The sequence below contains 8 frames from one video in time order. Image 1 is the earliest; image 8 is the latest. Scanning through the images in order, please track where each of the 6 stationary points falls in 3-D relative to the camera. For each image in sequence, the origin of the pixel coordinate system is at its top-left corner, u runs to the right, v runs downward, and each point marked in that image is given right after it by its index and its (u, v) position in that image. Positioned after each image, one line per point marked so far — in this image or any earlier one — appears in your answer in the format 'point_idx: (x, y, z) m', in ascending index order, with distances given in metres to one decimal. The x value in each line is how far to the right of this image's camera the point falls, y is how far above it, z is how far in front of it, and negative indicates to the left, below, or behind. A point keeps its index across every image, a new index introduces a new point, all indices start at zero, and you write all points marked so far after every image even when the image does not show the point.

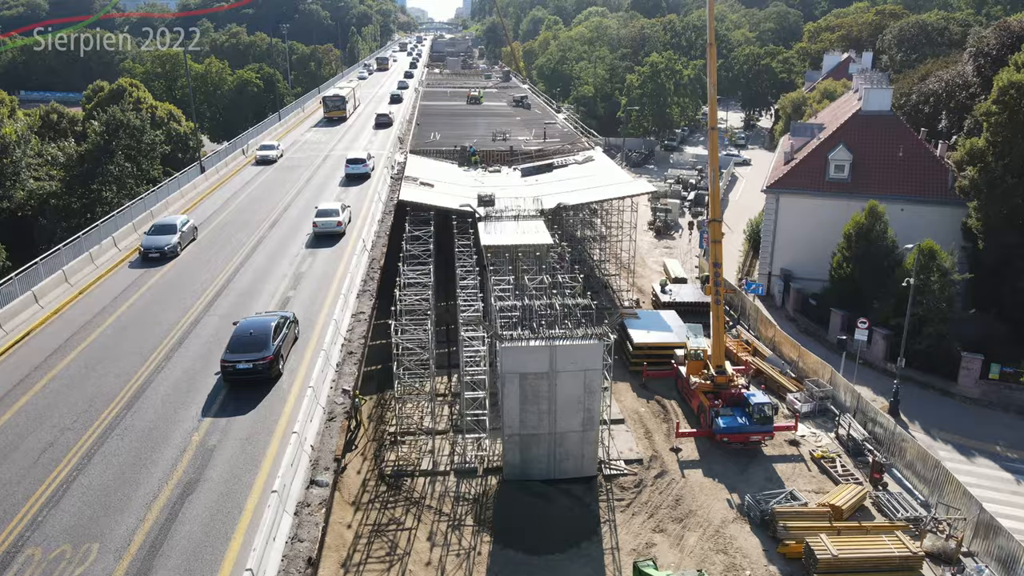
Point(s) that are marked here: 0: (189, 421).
0: (-6.8, -2.8, +15.8) m
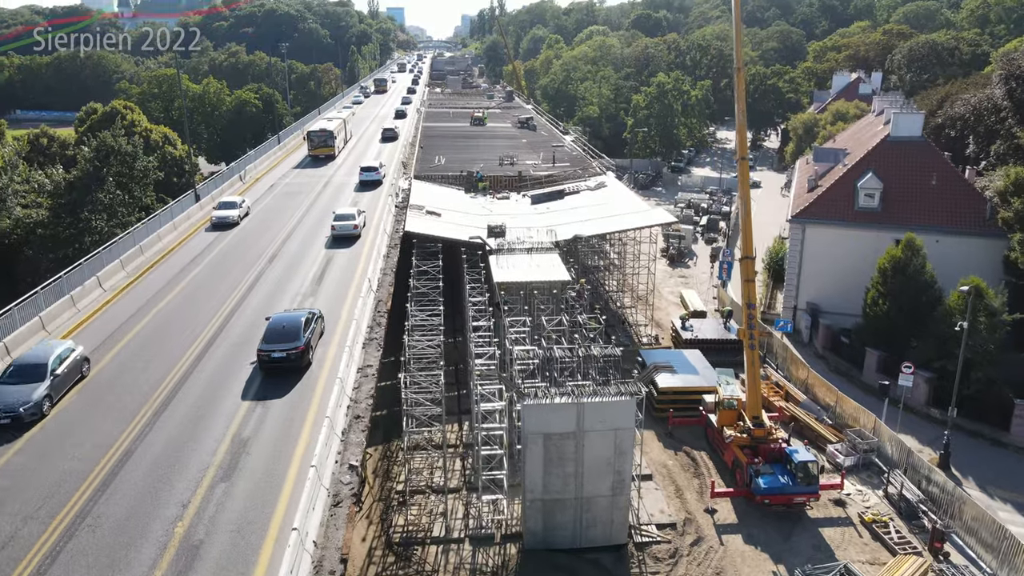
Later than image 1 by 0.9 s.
0: (-6.2, -4.0, +13.7) m
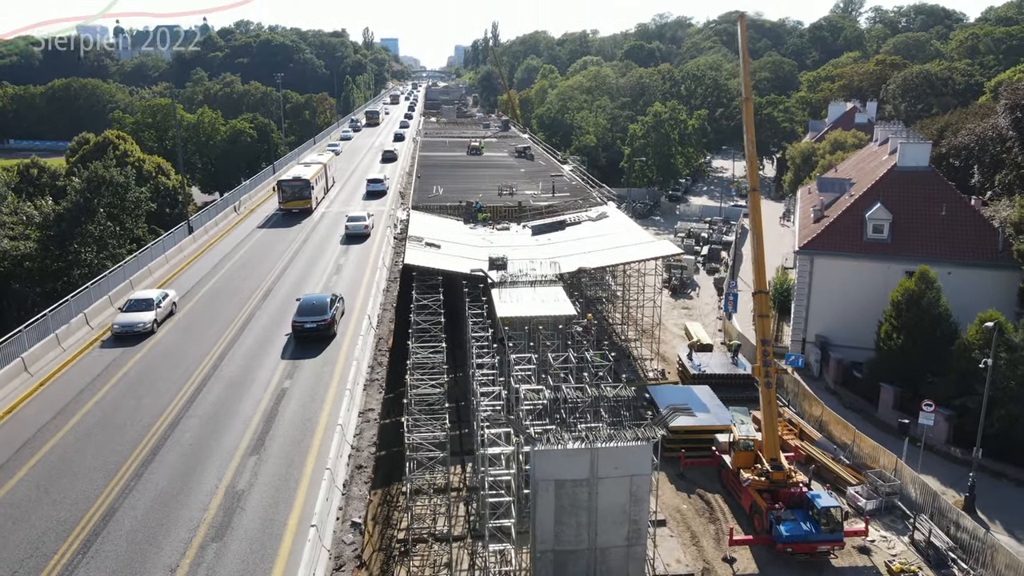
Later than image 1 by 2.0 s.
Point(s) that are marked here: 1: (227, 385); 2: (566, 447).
0: (-5.9, -4.8, +12.6) m
1: (-7.6, -2.6, +19.7) m
2: (+1.3, -3.8, +18.0) m
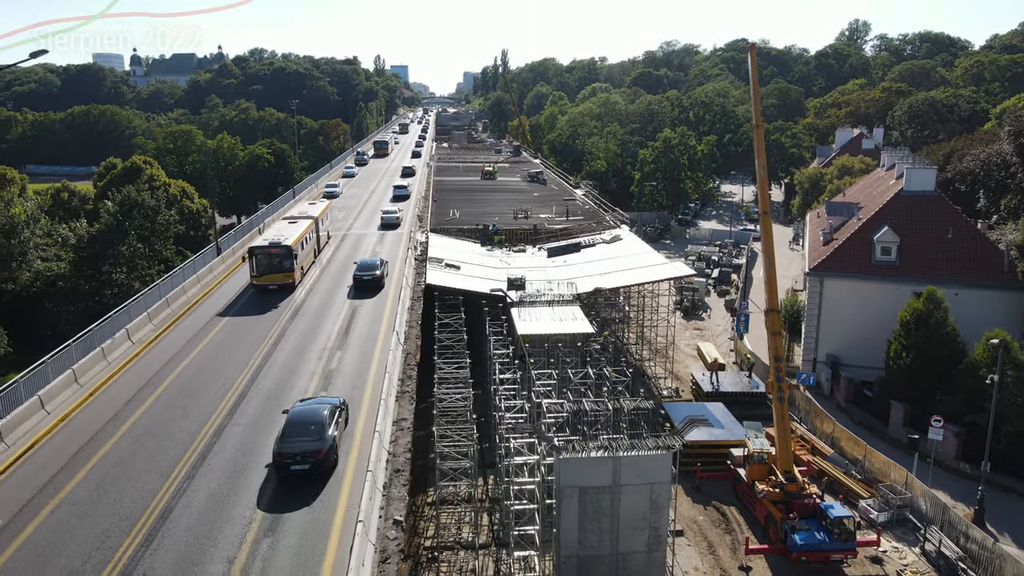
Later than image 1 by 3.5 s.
0: (-5.3, -5.0, +13.5) m
1: (-6.9, -3.0, +20.7) m
2: (+2.0, -4.2, +18.9) m
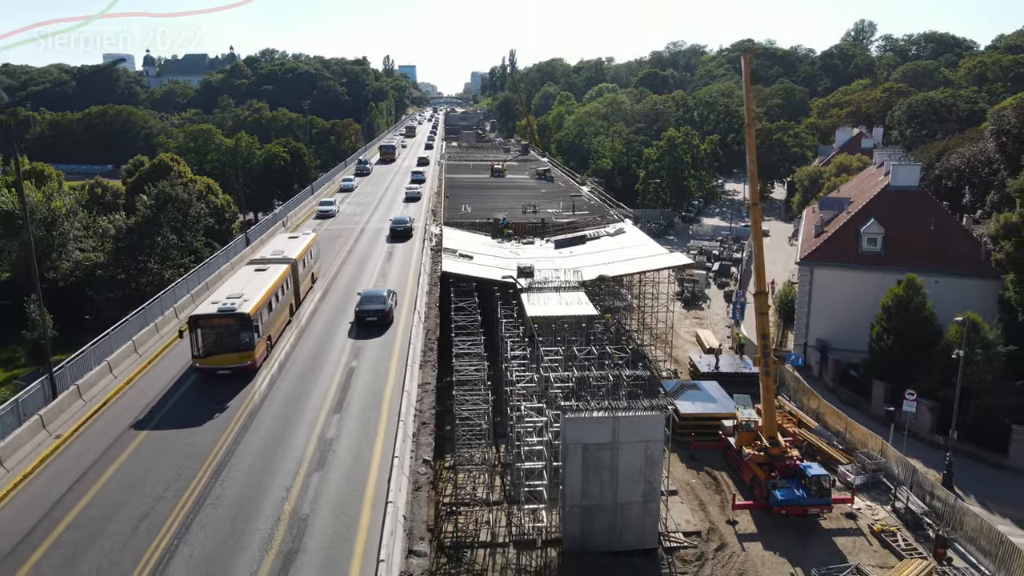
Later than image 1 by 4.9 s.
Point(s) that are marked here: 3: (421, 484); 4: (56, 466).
0: (-5.1, -4.4, +16.1) m
1: (-6.5, -2.4, +23.3) m
2: (+2.3, -3.6, +21.4) m
3: (-2.1, -4.4, +16.8) m
4: (-10.6, -4.2, +17.2) m
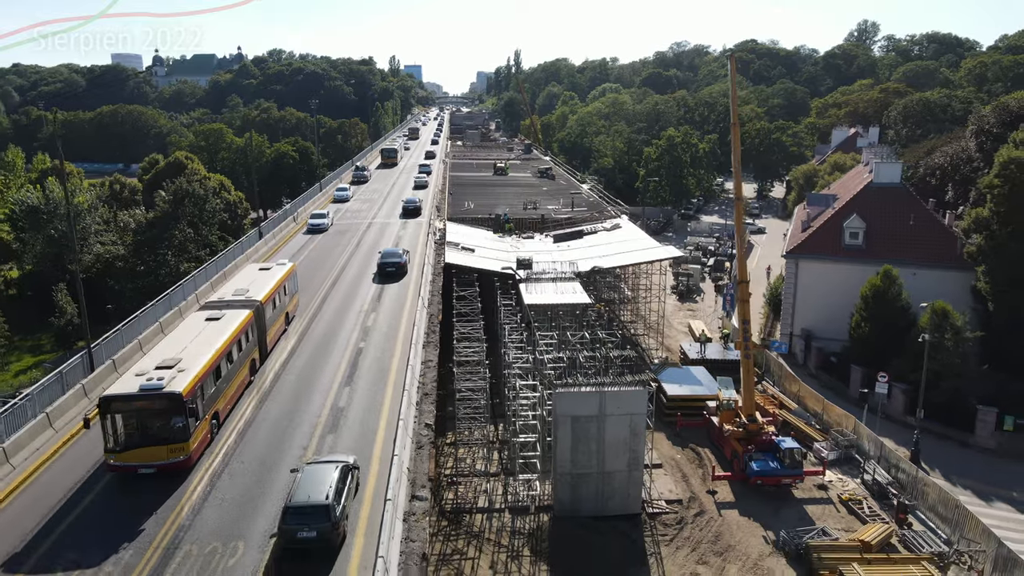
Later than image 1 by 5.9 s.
0: (-5.3, -3.9, +18.1) m
1: (-6.7, -2.0, +25.3) m
2: (+2.2, -3.2, +23.4) m
3: (-2.3, -4.0, +18.8) m
4: (-10.8, -3.7, +19.2) m
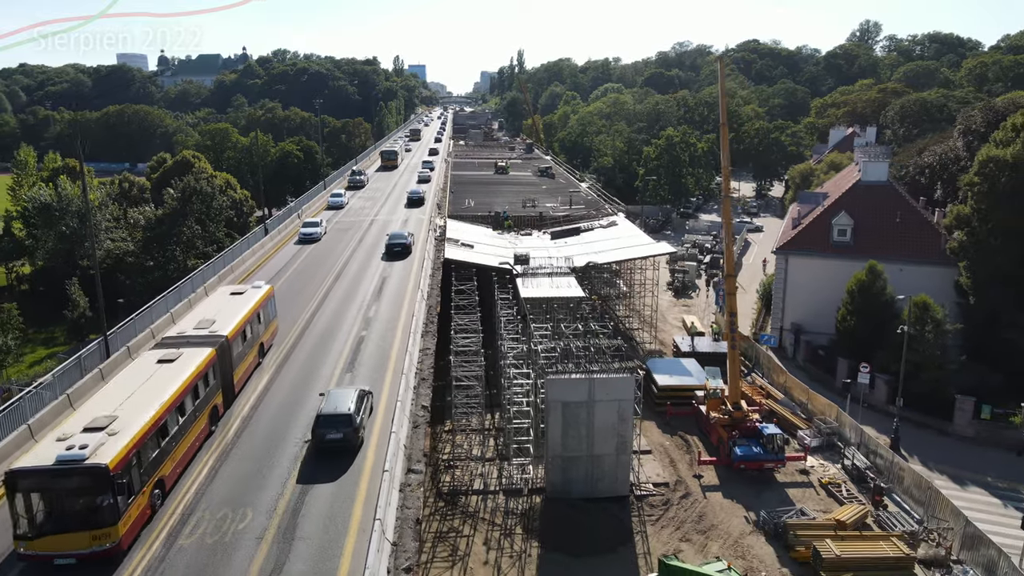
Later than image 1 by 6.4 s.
0: (-5.5, -3.6, +19.3) m
1: (-6.9, -1.7, +26.6) m
2: (+1.9, -2.9, +24.6) m
3: (-2.5, -3.7, +20.0) m
4: (-11.0, -3.4, +20.5) m
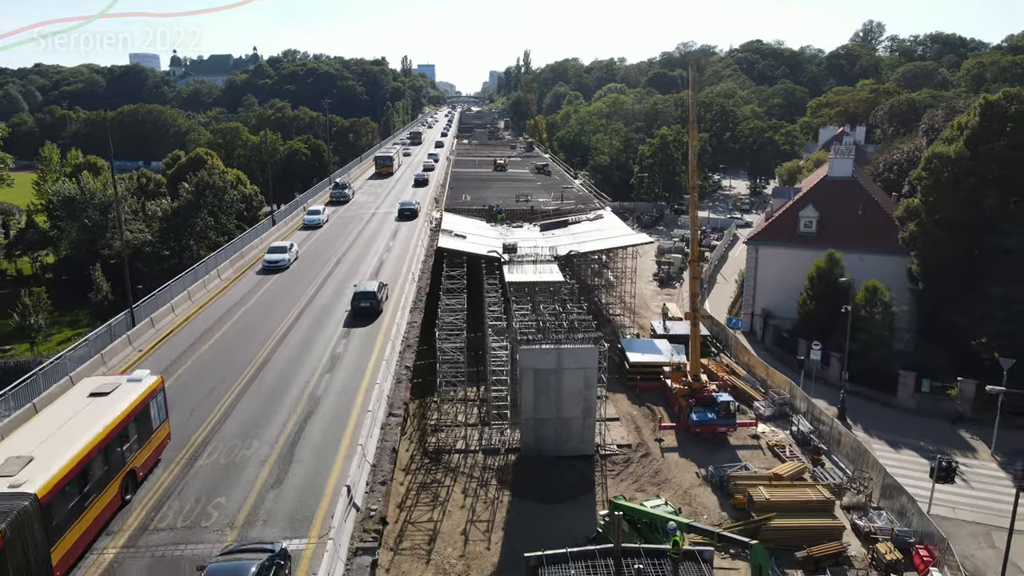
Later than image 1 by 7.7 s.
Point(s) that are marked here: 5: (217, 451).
0: (-6.4, -2.9, +22.5) m
1: (-7.7, -0.9, +29.8) m
2: (+1.1, -2.2, +27.7) m
3: (-3.5, -2.9, +23.2) m
4: (-11.9, -2.7, +23.8) m
5: (-7.3, -4.0, +18.5) m
